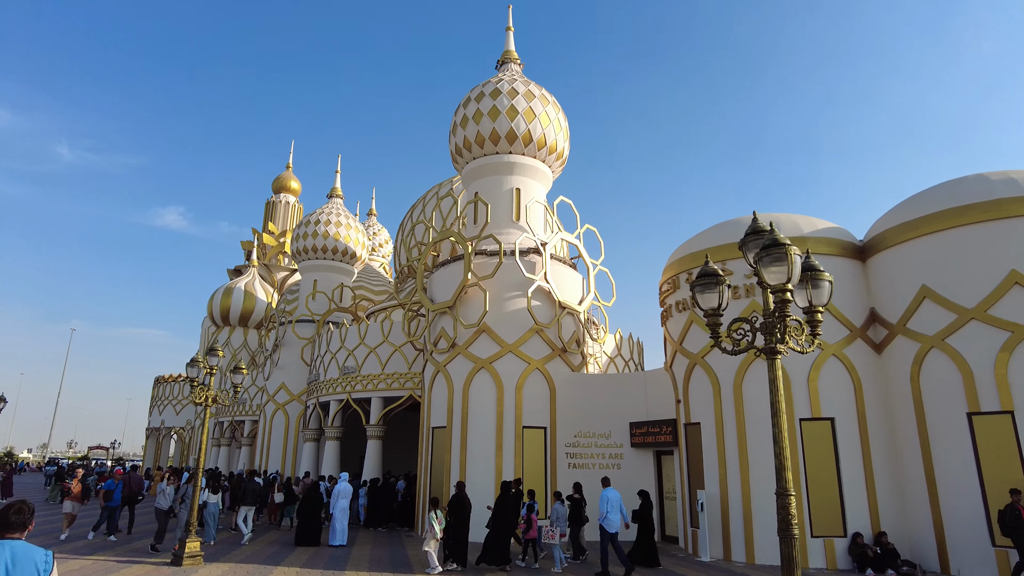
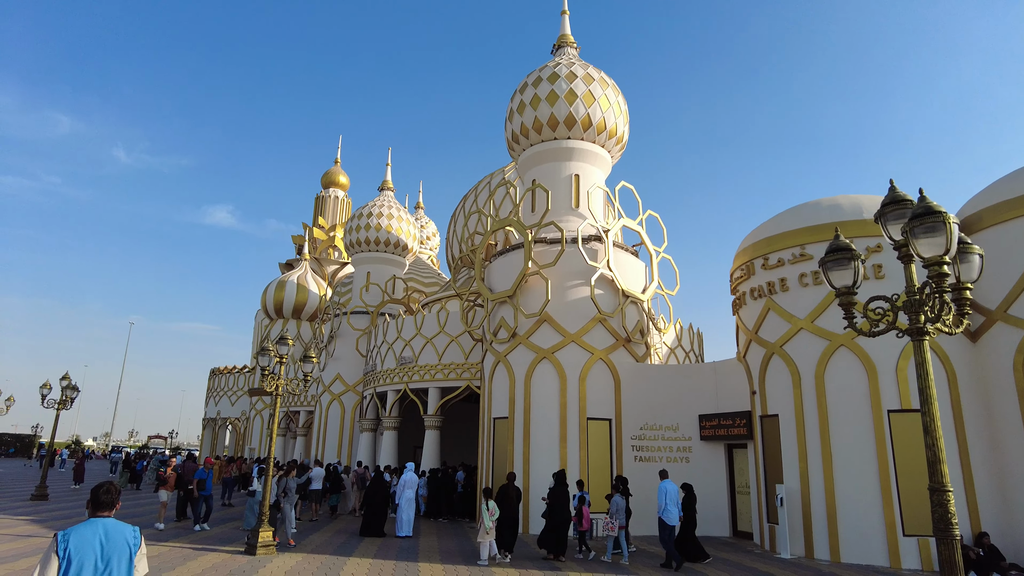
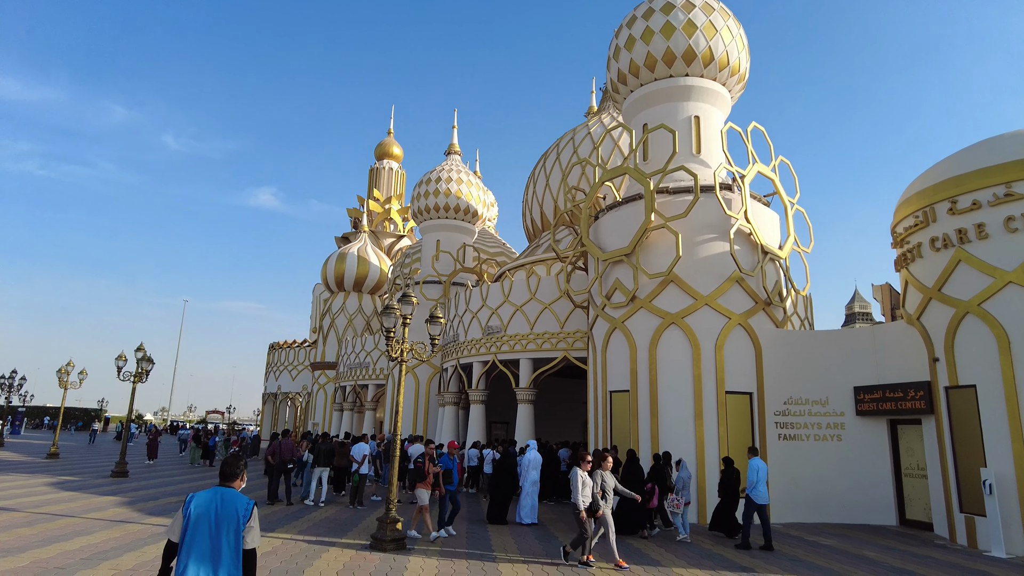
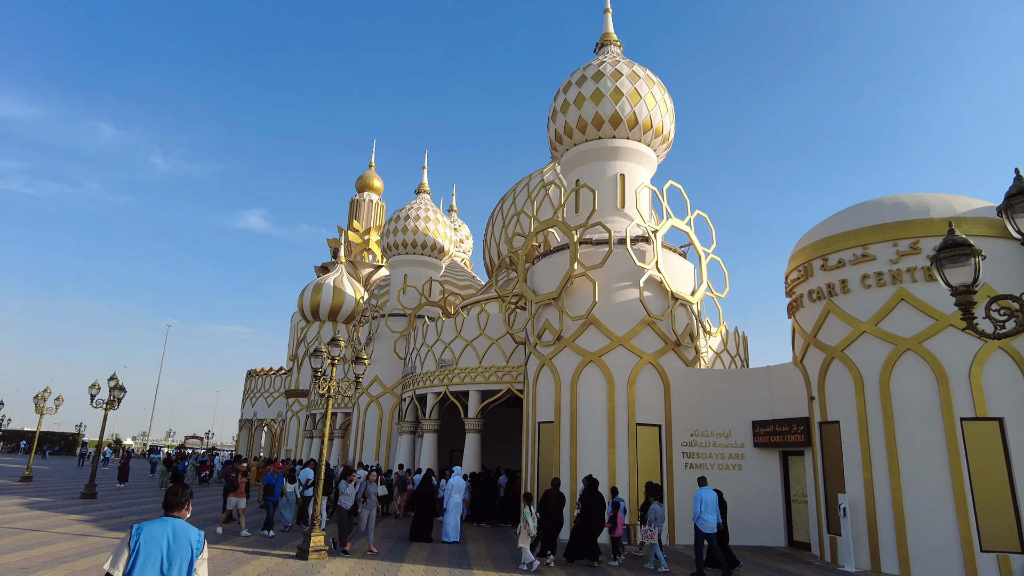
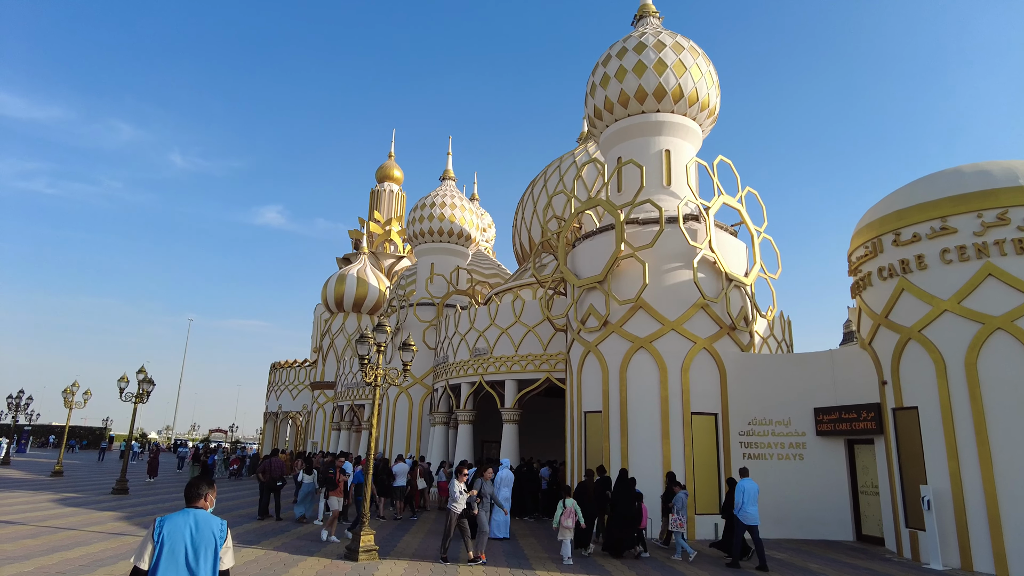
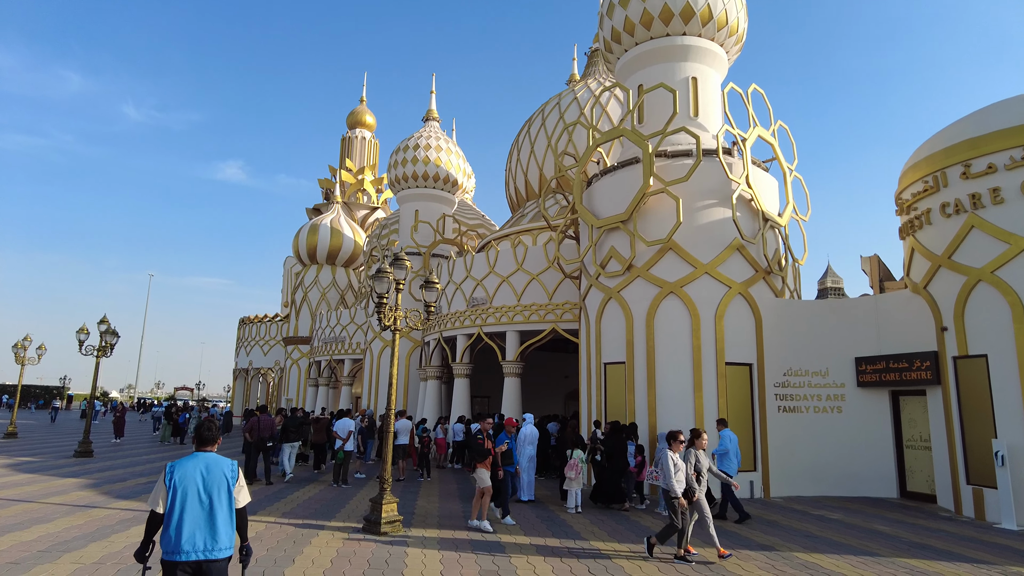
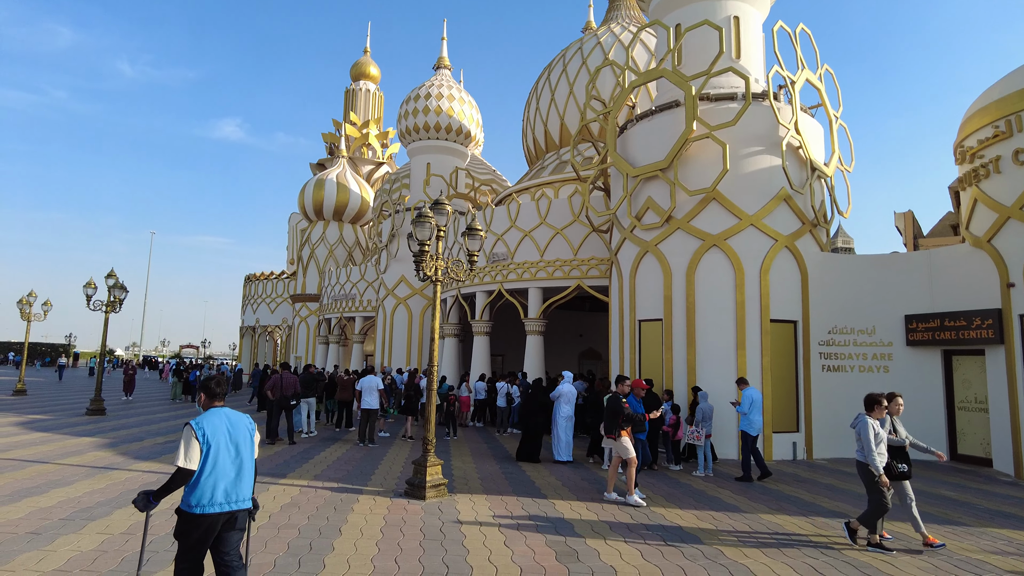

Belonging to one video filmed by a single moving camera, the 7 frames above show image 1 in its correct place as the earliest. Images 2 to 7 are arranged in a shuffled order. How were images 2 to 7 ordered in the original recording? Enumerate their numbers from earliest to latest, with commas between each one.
2, 4, 5, 3, 6, 7
